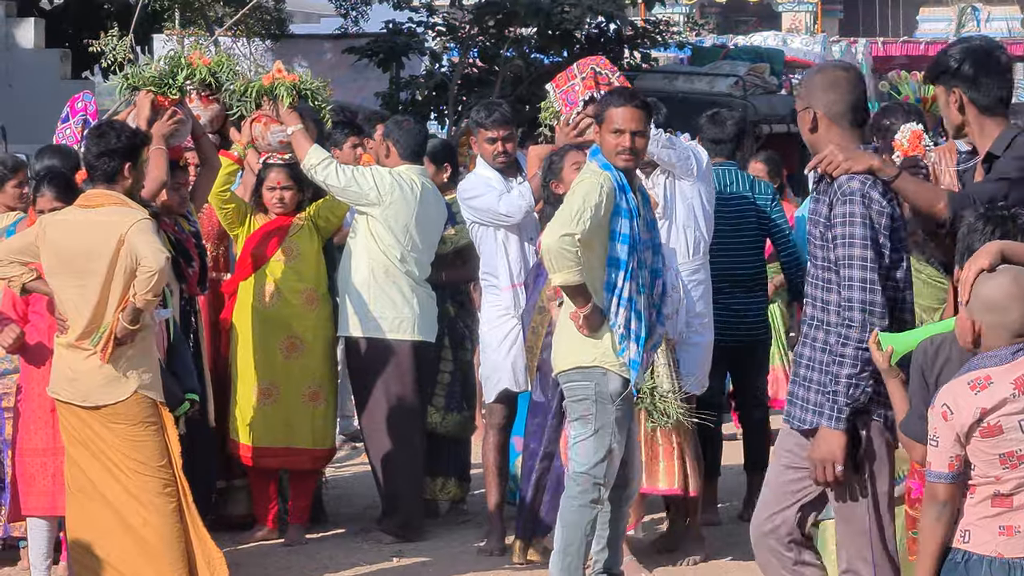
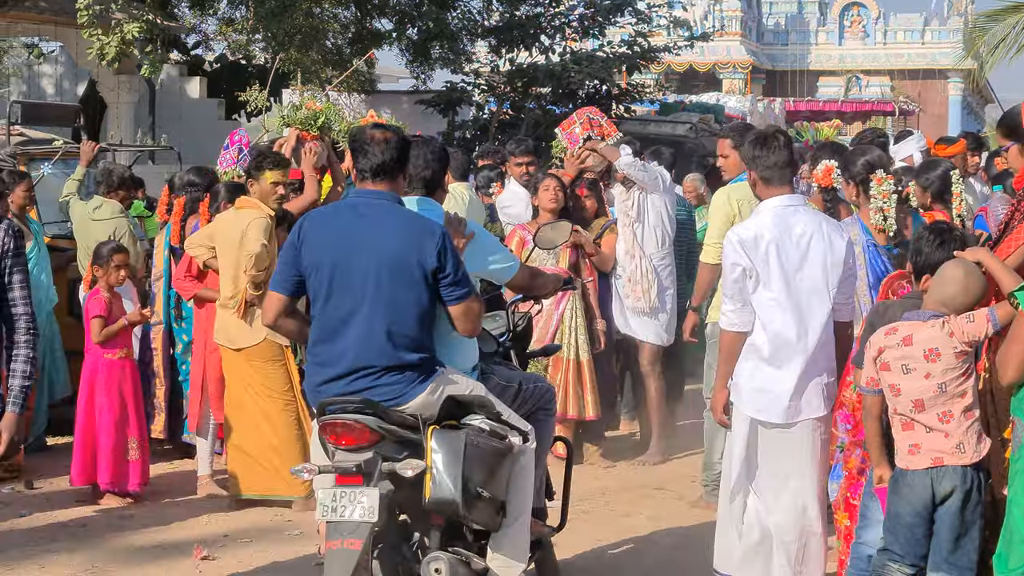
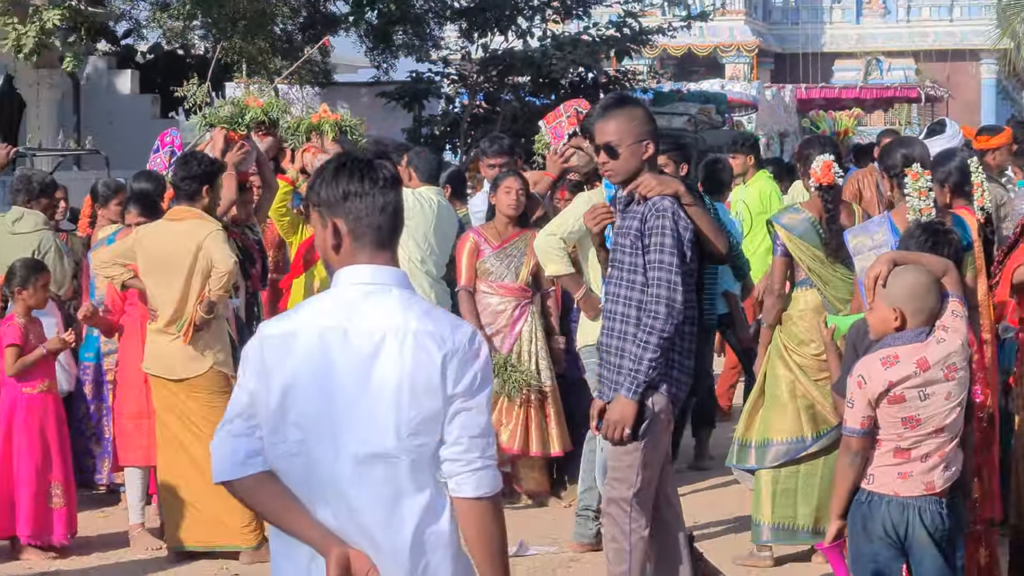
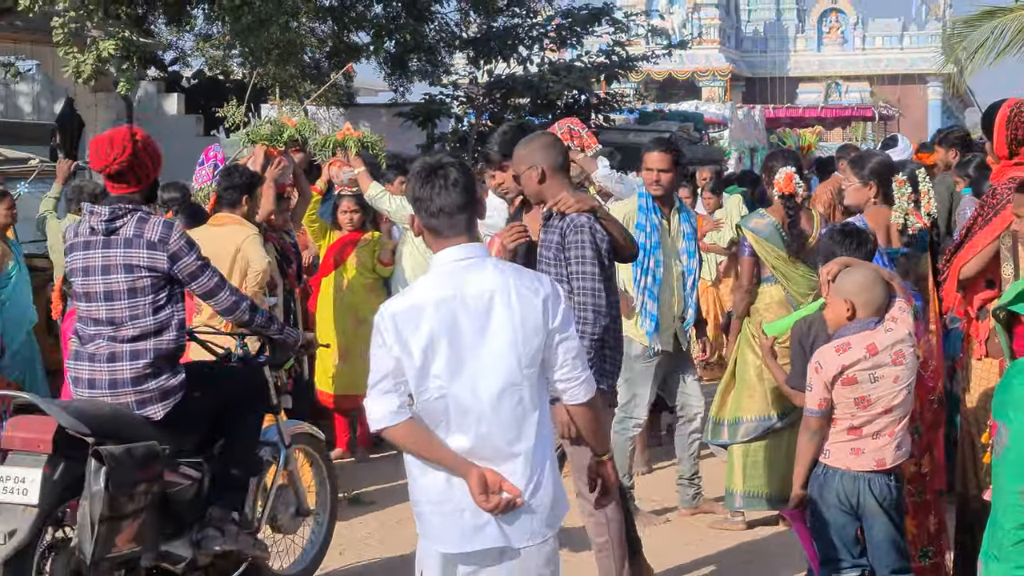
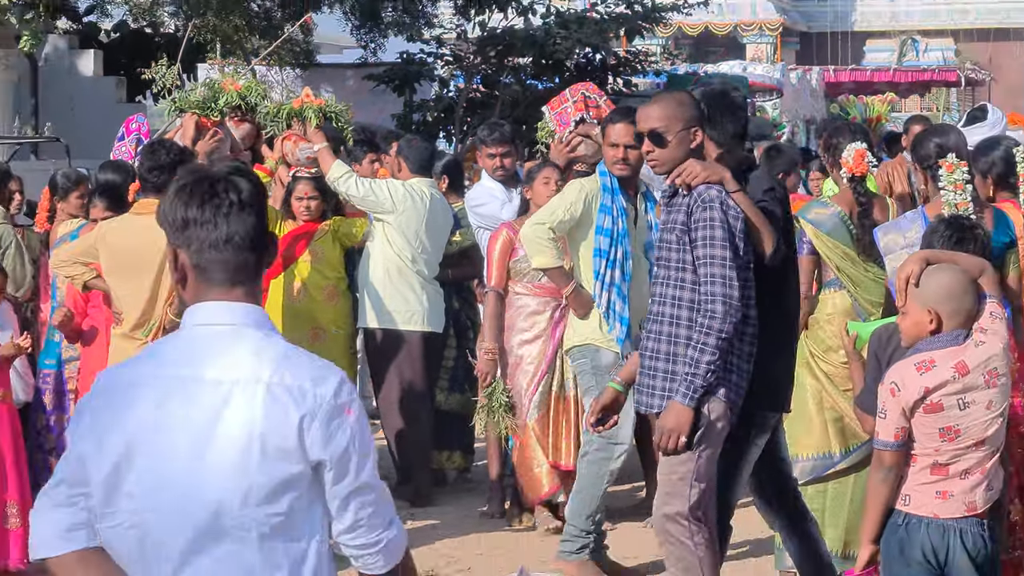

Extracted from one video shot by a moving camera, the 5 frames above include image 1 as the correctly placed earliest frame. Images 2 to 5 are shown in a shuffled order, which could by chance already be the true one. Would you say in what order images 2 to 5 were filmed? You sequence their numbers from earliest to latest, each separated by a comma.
5, 3, 4, 2
